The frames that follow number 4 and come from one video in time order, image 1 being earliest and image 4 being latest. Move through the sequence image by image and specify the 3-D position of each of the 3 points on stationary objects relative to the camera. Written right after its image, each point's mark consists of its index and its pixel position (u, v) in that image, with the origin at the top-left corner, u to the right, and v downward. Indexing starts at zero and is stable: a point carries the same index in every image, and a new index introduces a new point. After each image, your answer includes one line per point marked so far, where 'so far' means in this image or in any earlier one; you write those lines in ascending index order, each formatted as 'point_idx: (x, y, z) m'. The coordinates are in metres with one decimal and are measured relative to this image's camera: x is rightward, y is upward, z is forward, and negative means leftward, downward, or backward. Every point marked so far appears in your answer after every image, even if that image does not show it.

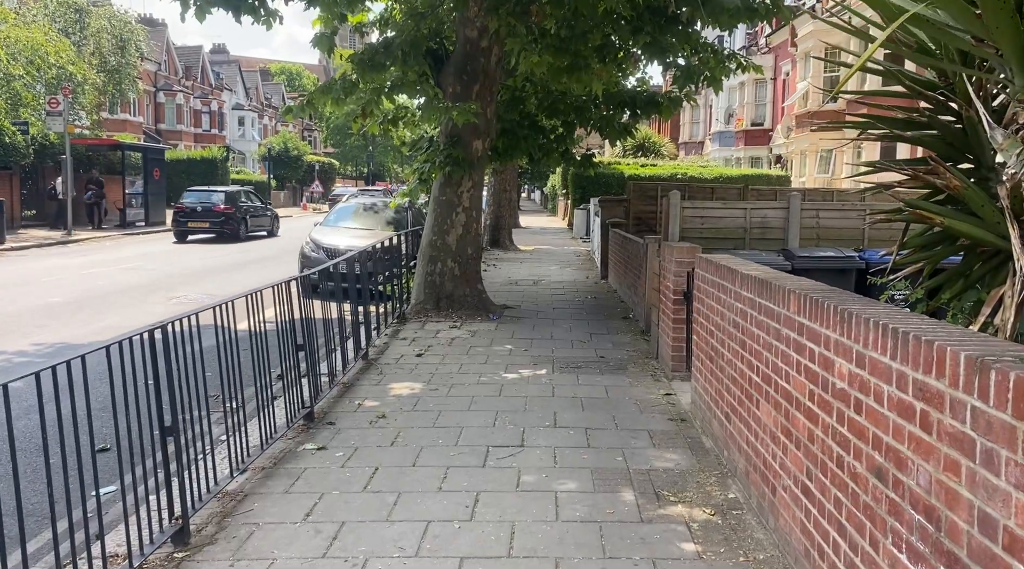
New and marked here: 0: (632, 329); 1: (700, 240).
0: (+1.5, -0.5, +9.9) m
1: (+2.1, +0.5, +9.0) m
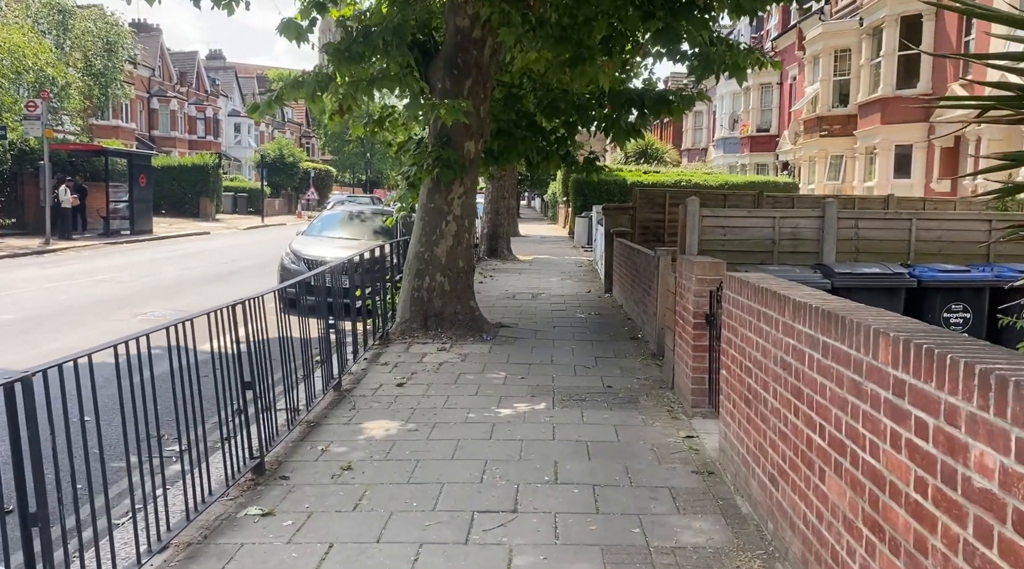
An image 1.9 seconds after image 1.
0: (+1.4, -0.7, +8.9) m
1: (+2.0, +0.3, +8.0) m
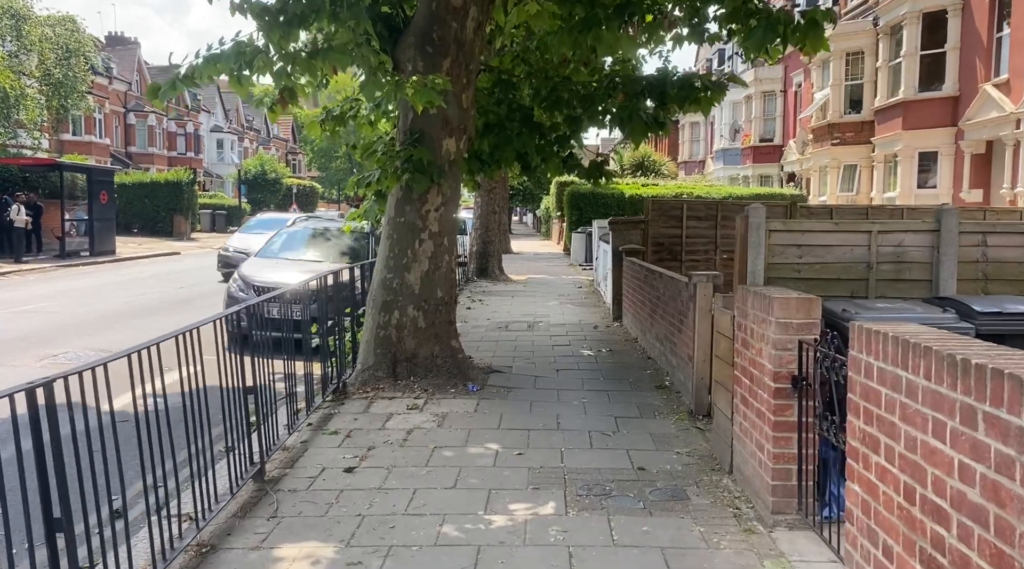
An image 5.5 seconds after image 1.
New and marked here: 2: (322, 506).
0: (+1.4, -1.0, +6.8) m
1: (+2.0, 0.0, +5.9) m
2: (-1.1, -1.3, +4.8) m
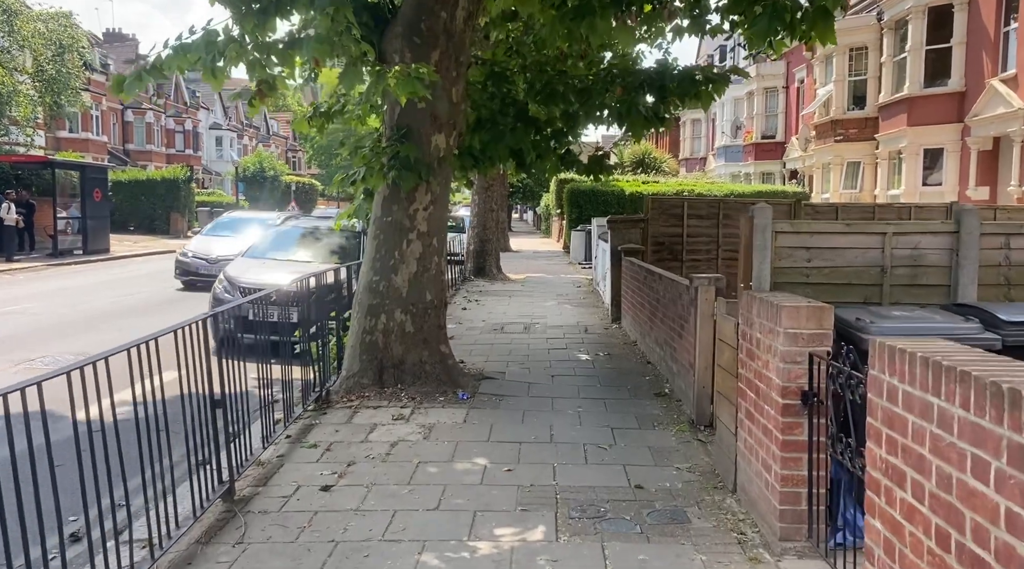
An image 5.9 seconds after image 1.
0: (+1.3, -1.1, +6.4) m
1: (+1.9, 0.0, +5.5) m
2: (-1.2, -1.3, +4.4) m
